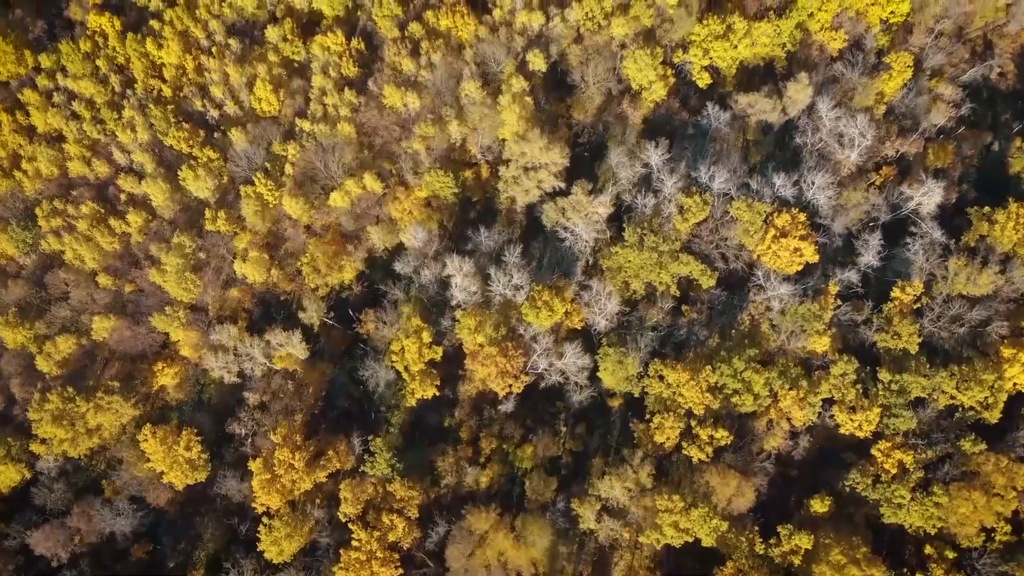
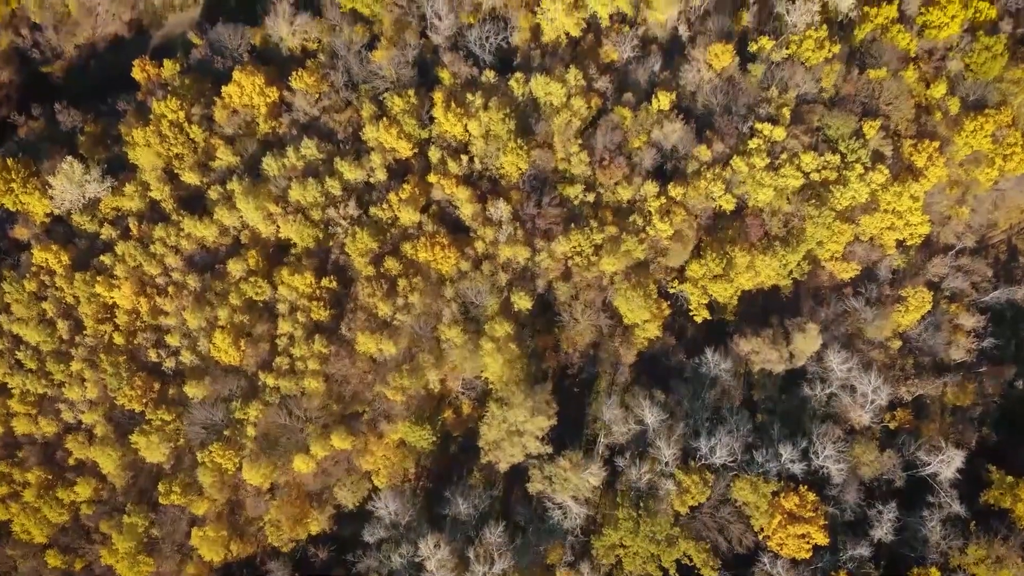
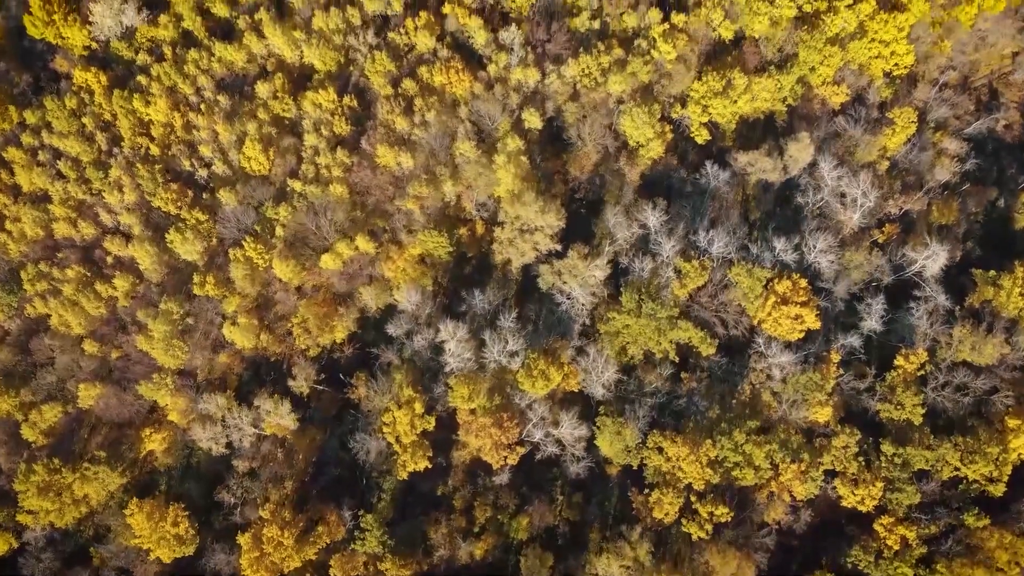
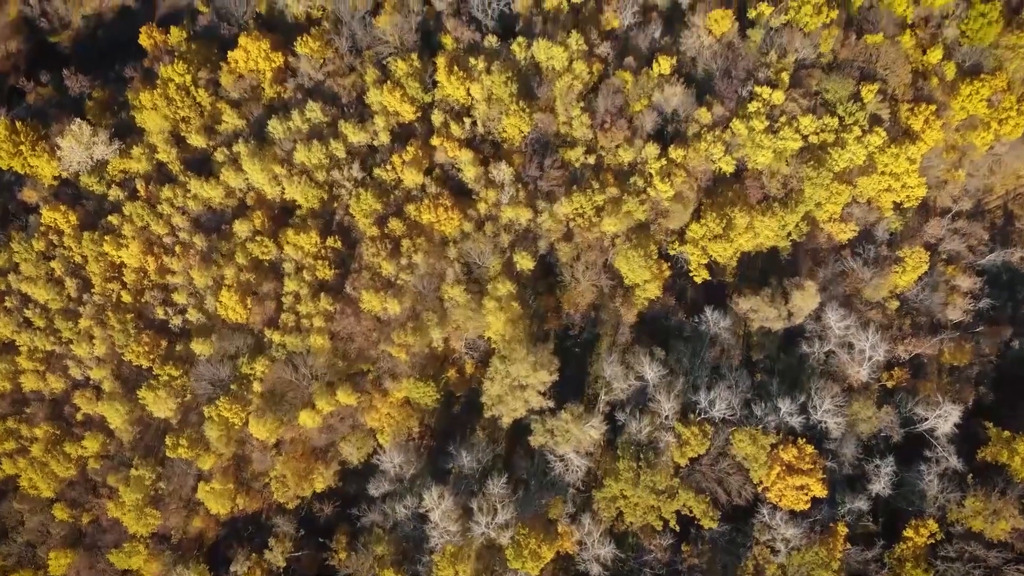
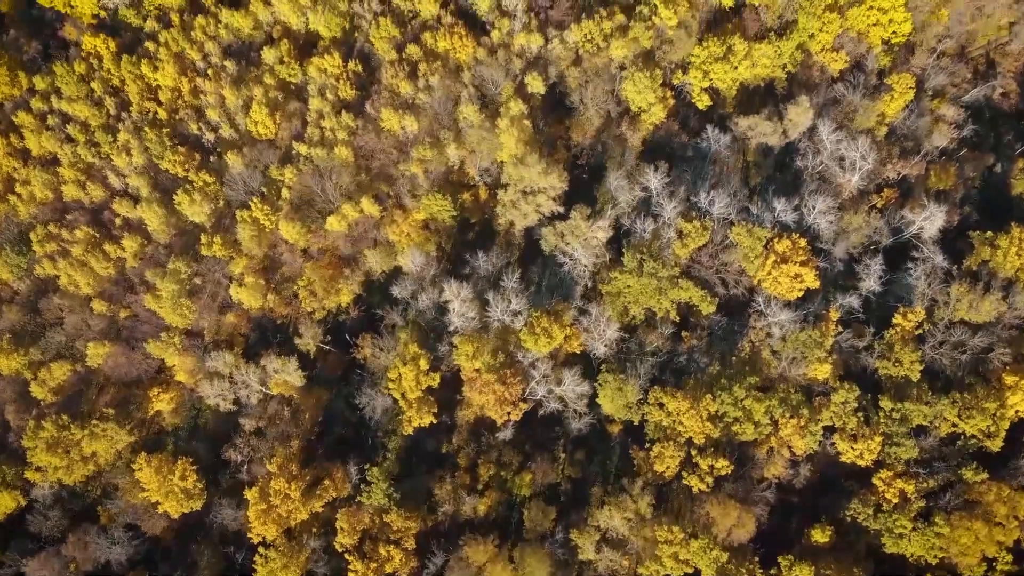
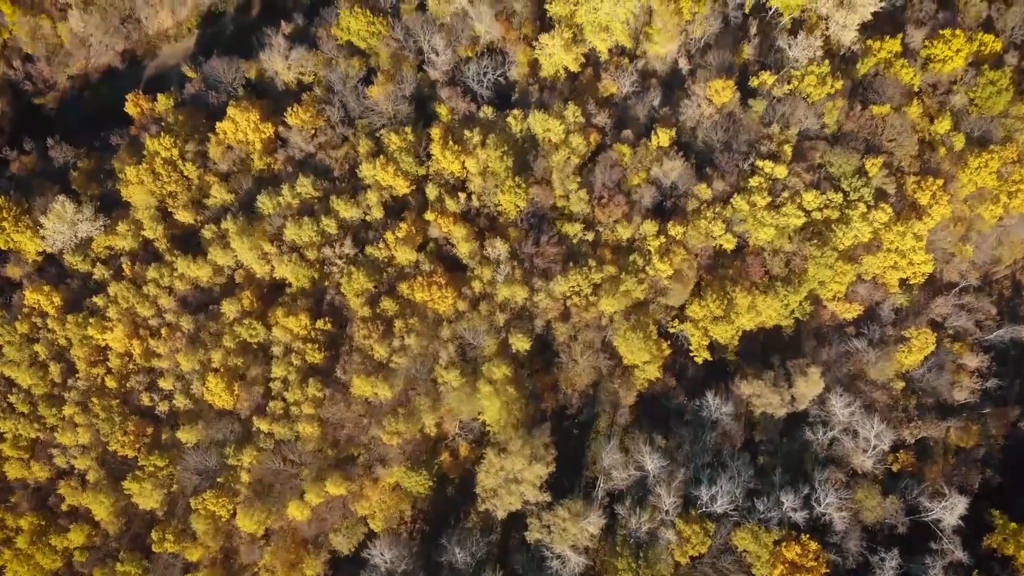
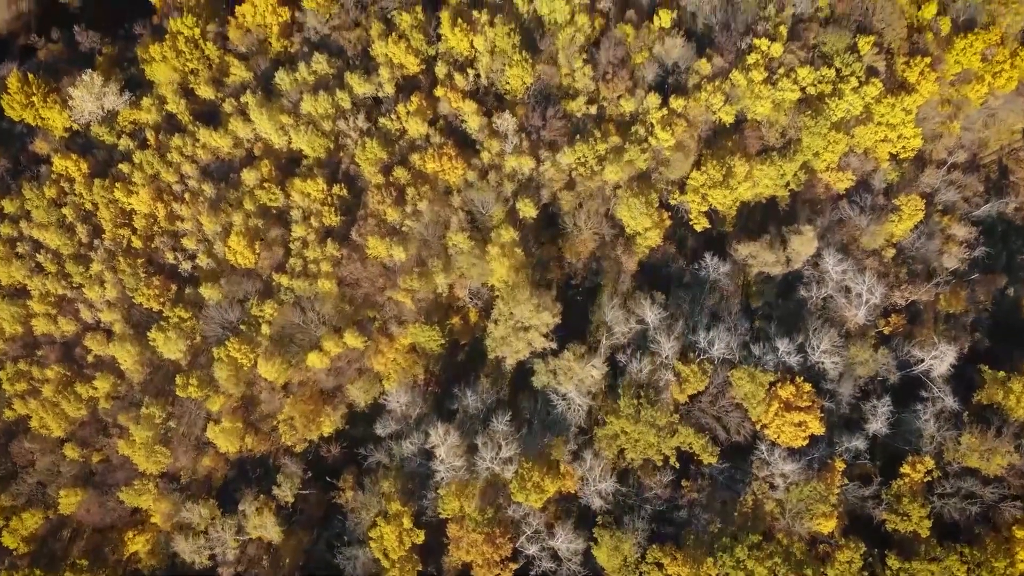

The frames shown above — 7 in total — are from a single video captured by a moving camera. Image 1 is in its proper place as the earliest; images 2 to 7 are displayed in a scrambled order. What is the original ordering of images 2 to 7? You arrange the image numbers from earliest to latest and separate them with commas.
5, 3, 7, 4, 2, 6
